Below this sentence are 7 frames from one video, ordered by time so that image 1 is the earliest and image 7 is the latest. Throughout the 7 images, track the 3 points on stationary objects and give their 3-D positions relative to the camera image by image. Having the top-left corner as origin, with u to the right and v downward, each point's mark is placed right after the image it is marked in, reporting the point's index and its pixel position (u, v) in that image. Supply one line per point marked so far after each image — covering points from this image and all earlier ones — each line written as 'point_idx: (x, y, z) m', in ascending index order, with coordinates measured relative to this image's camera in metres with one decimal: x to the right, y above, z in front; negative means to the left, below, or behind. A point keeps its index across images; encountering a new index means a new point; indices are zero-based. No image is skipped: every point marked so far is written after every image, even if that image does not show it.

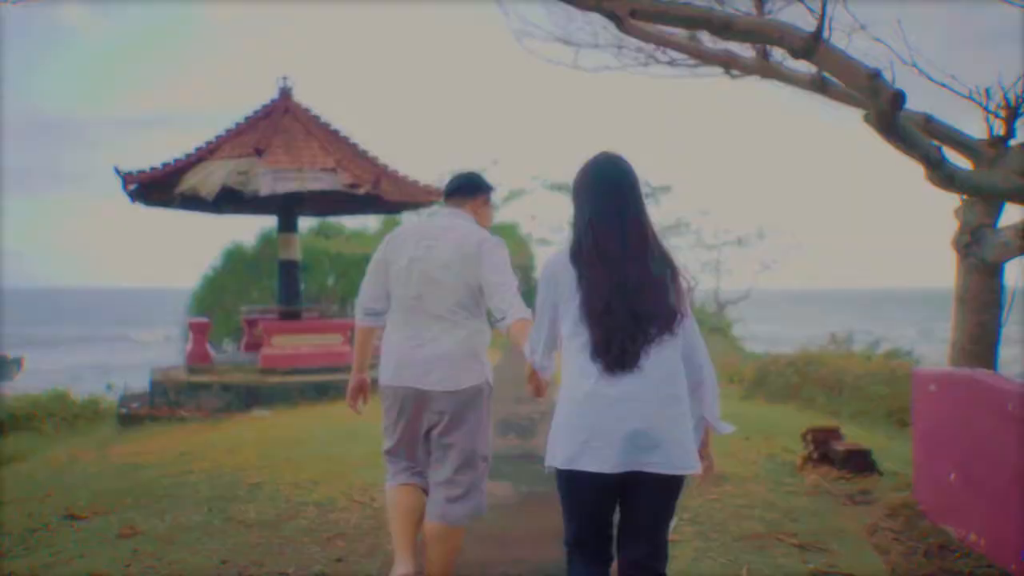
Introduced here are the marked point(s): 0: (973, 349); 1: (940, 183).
0: (+3.1, -0.4, +5.2) m
1: (+1.9, +0.5, +3.5) m
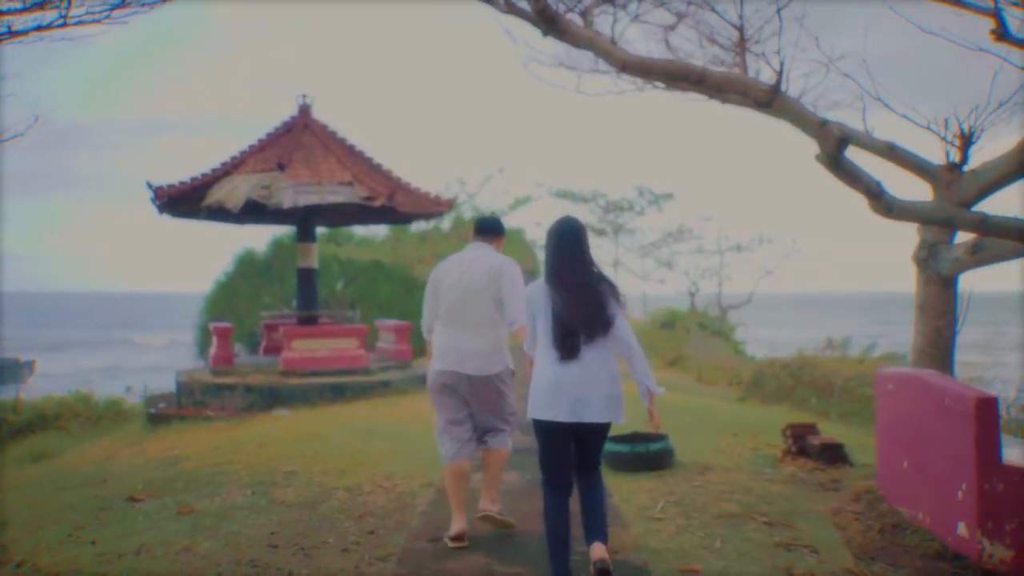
0: (+3.2, -0.5, +5.8) m
1: (+2.0, +0.4, +4.1) m
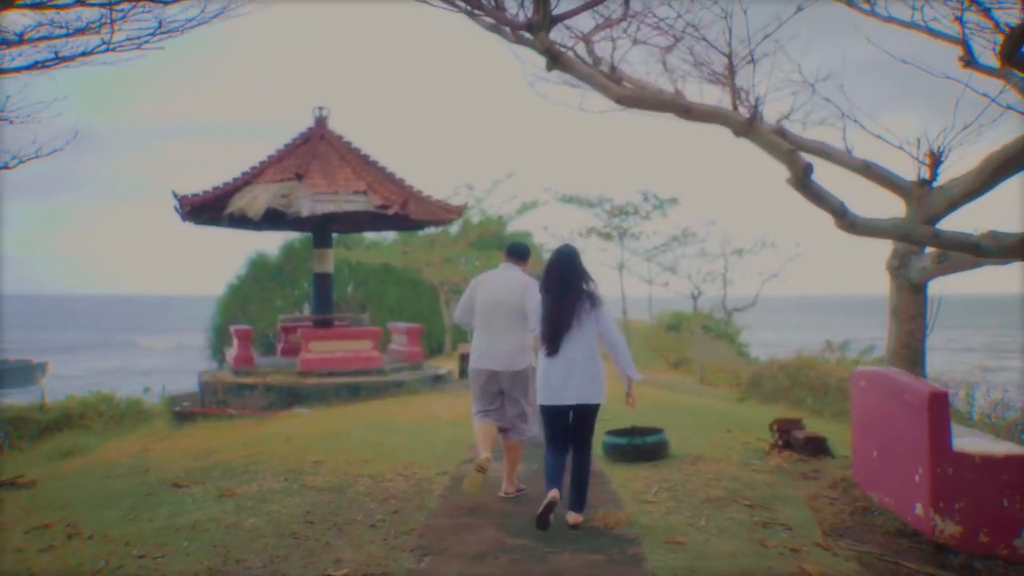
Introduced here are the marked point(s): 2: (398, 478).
0: (+3.2, -0.5, +6.3) m
1: (+2.0, +0.4, +4.7) m
2: (-0.9, -1.5, +6.2) m
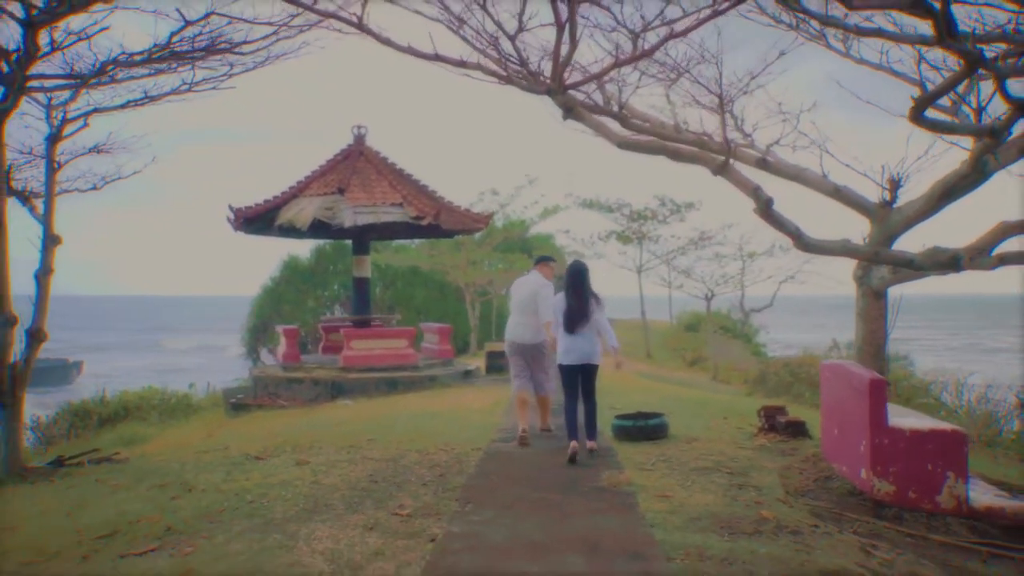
0: (+3.4, -0.6, +7.5) m
1: (+2.2, +0.3, +5.8) m
2: (-0.7, -1.6, +7.4) m
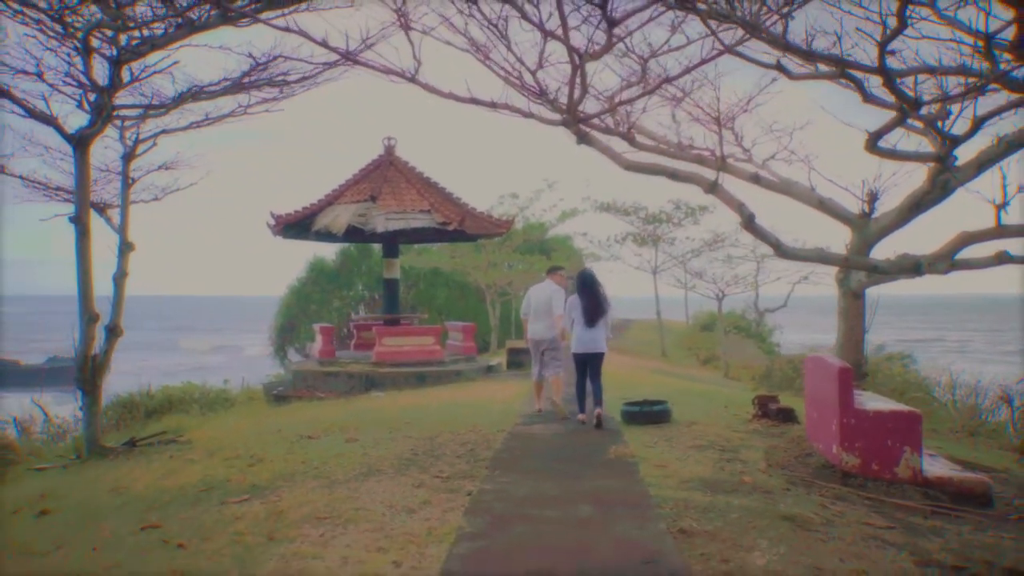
0: (+3.7, -0.6, +8.4) m
1: (+2.4, +0.3, +6.8) m
2: (-0.5, -1.6, +8.5) m
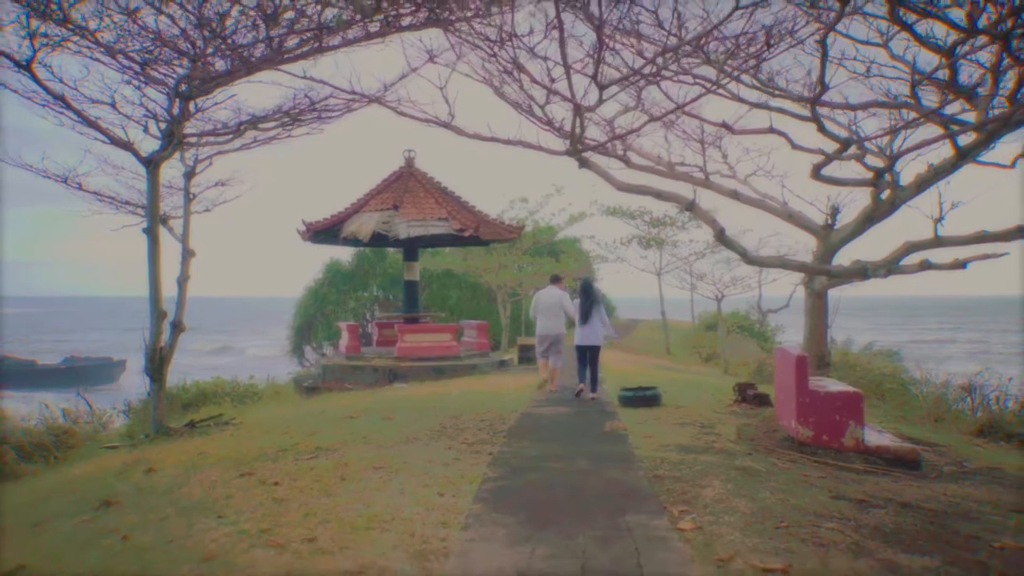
0: (+3.8, -0.6, +9.8) m
1: (+2.5, +0.3, +8.2) m
2: (-0.3, -1.6, +9.9) m
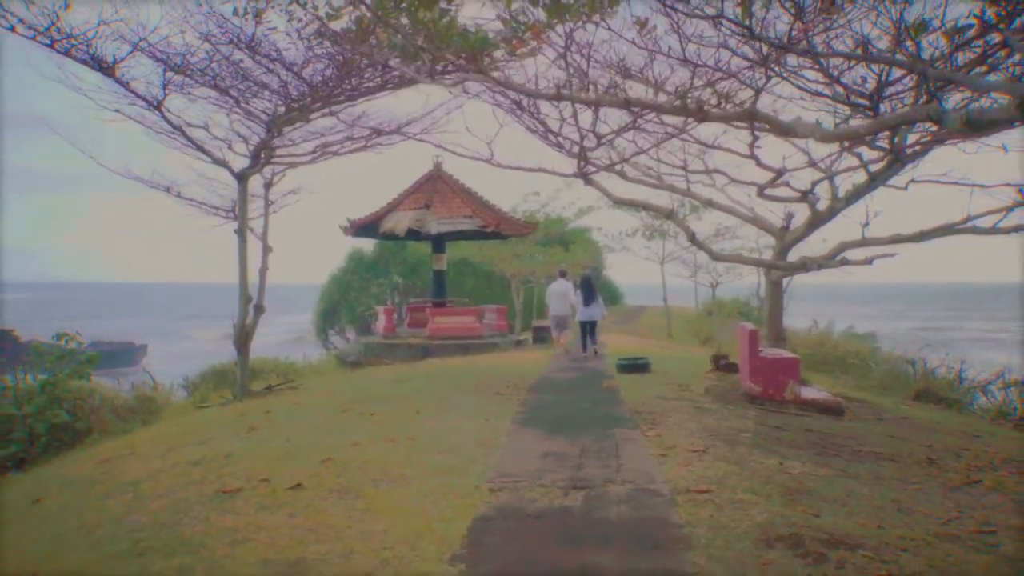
0: (+4.1, -0.5, +12.2) m
1: (+2.8, +0.4, +10.6) m
2: (0.0, -1.4, +12.4) m
